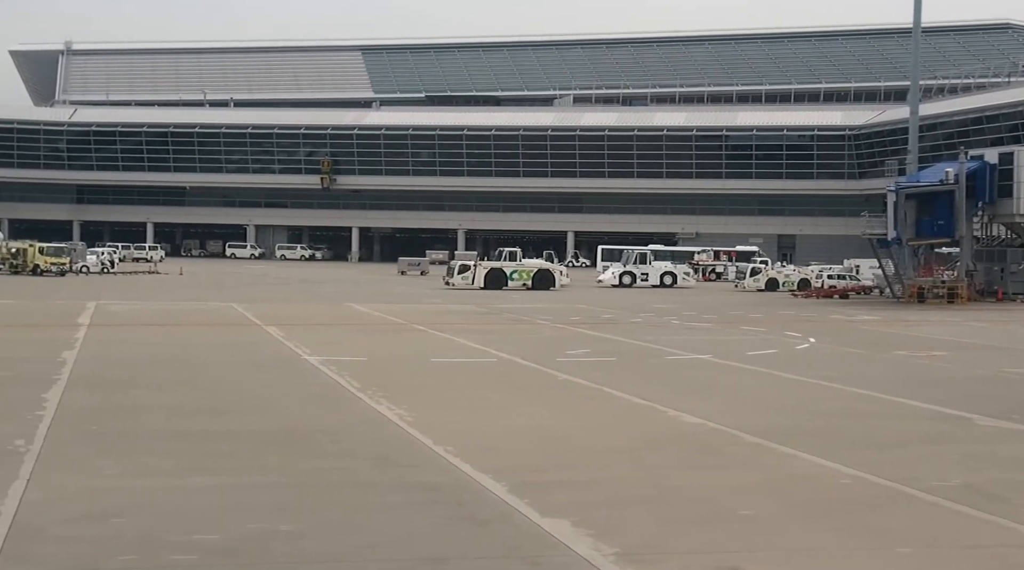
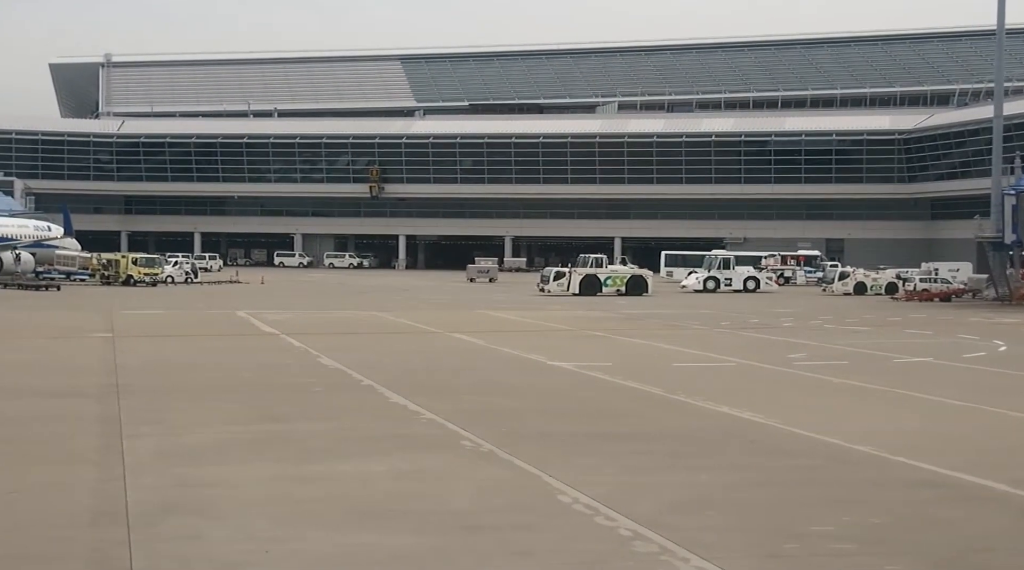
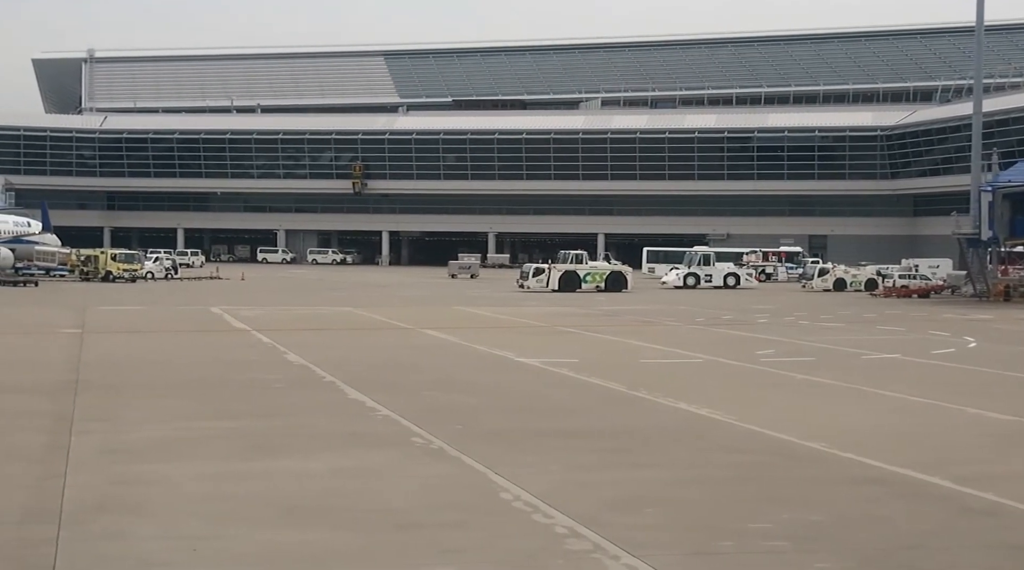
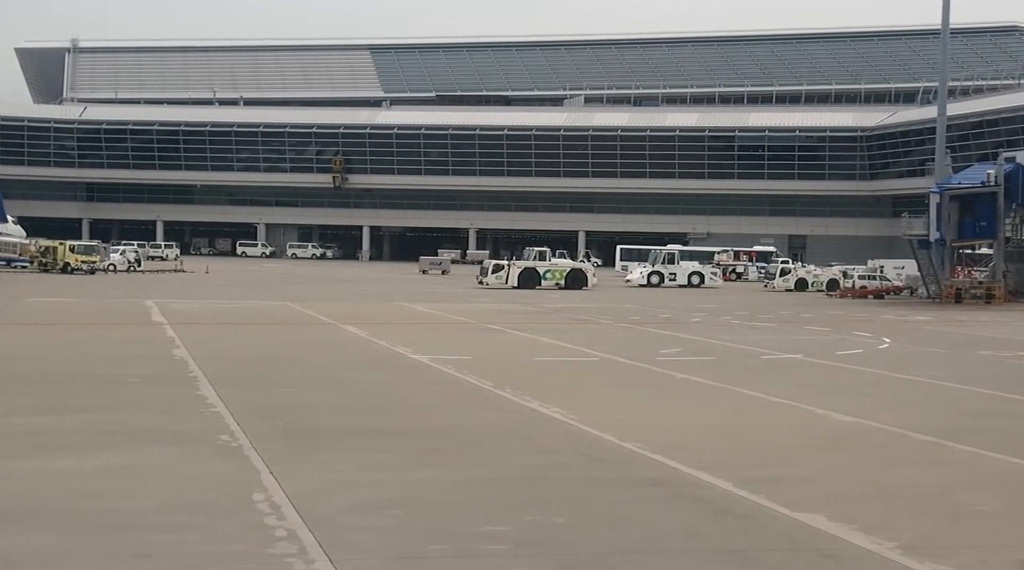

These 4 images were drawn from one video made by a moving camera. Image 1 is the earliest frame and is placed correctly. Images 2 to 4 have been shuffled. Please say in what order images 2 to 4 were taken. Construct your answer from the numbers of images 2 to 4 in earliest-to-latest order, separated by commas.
4, 3, 2
